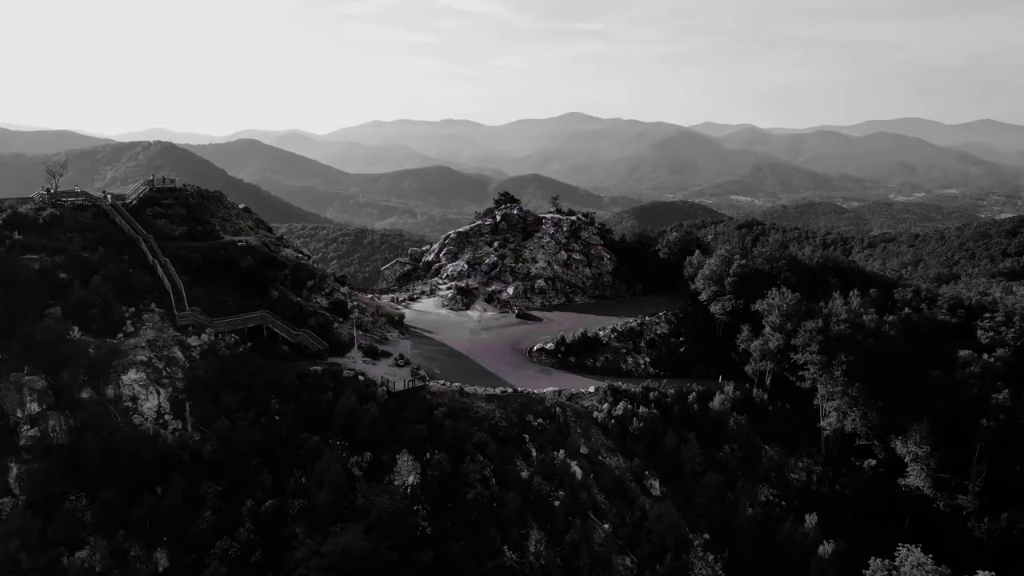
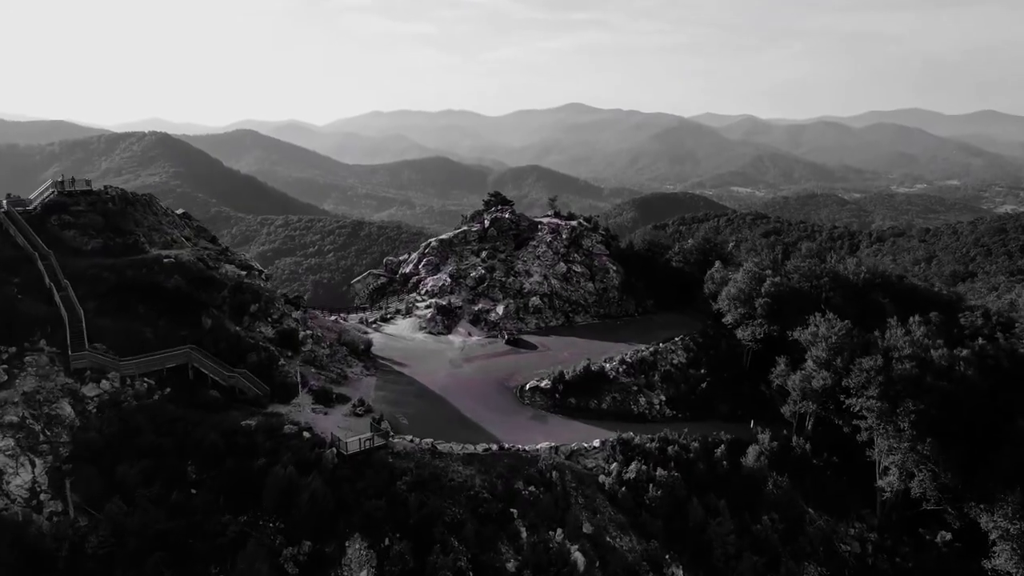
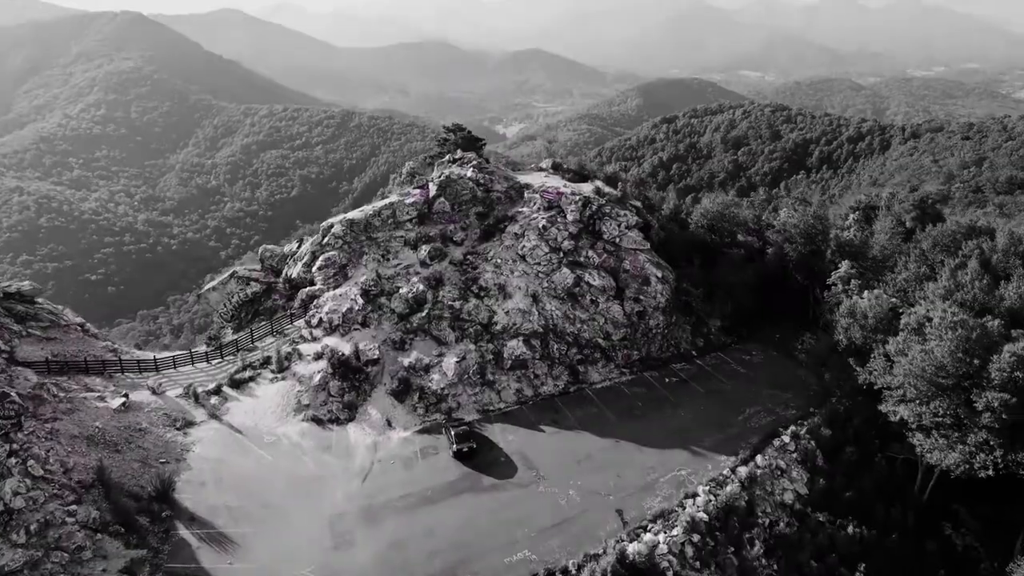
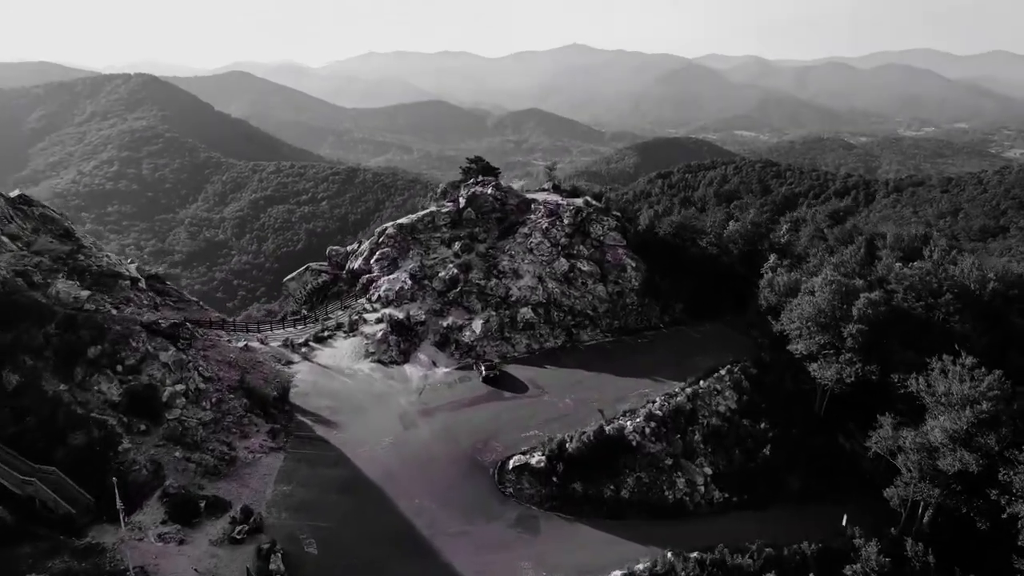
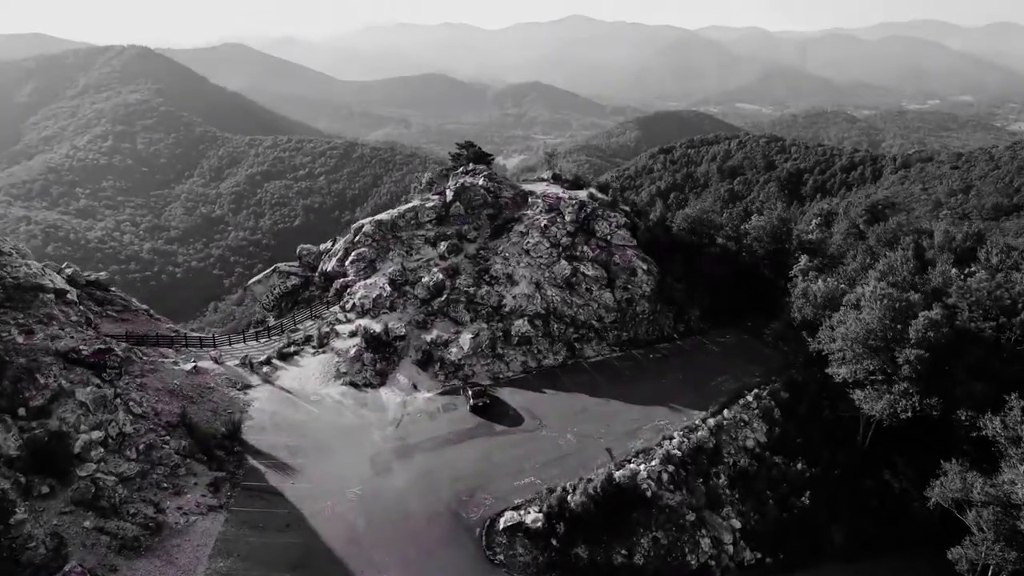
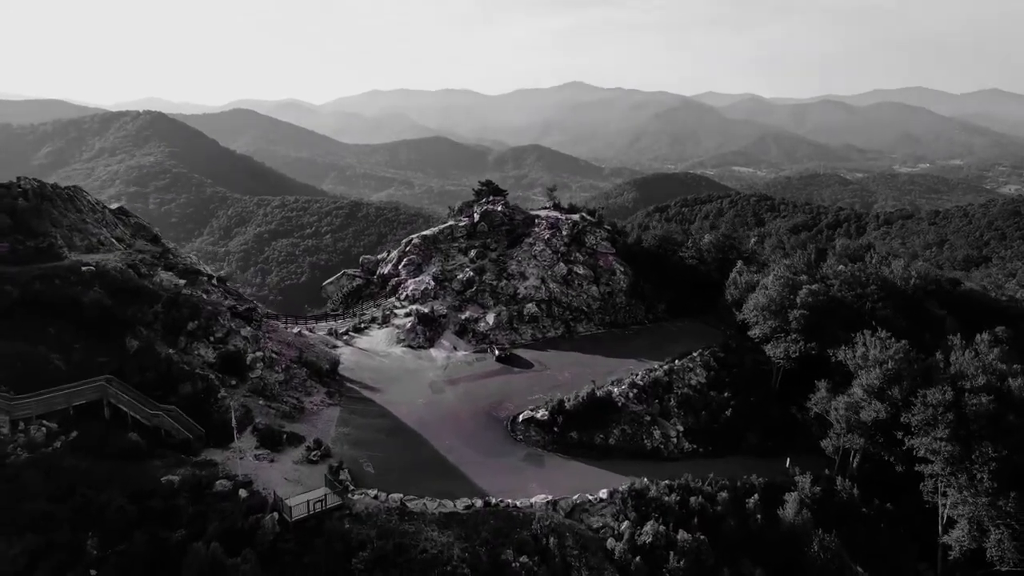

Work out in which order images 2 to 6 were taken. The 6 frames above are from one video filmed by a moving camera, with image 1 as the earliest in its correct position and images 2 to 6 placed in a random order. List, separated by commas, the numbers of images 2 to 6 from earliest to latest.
2, 6, 4, 5, 3
